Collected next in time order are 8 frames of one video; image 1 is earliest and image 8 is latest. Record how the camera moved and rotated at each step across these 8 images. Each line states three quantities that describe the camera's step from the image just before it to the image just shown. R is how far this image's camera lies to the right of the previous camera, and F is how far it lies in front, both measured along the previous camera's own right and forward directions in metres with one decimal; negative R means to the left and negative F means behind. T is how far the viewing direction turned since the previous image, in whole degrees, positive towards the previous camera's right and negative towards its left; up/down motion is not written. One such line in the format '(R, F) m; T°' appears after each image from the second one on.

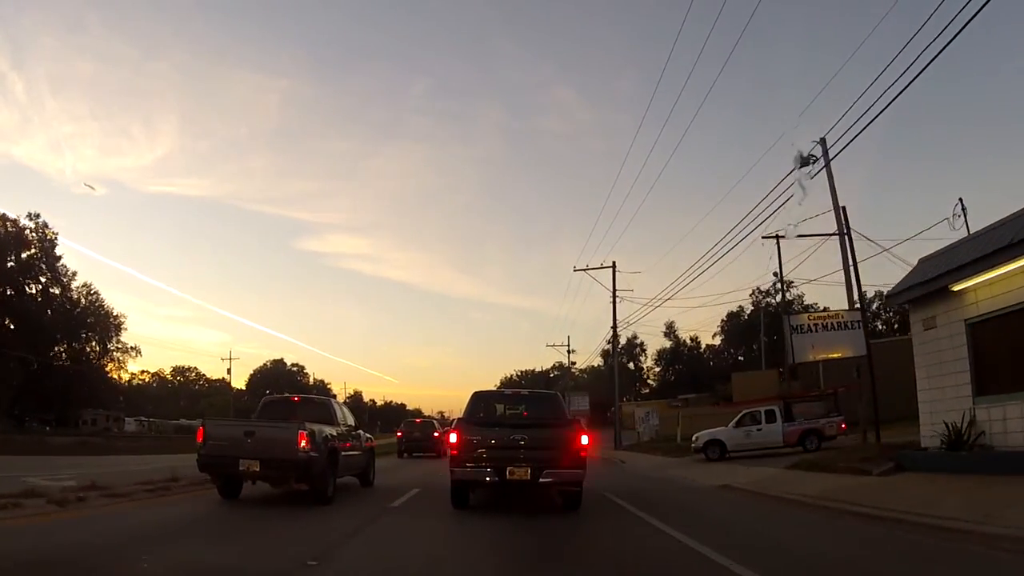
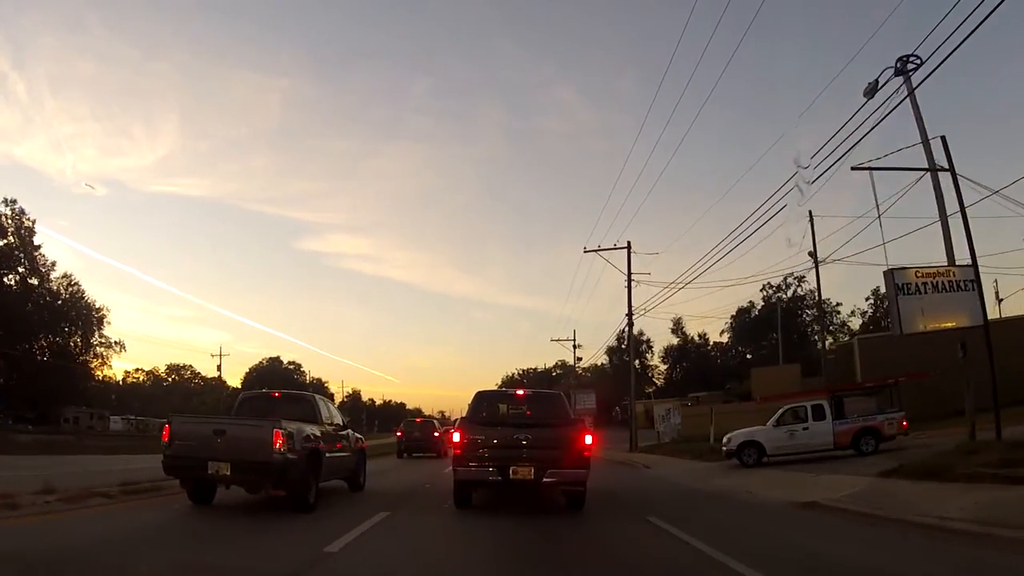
(-0.1, +1.8) m; 0°
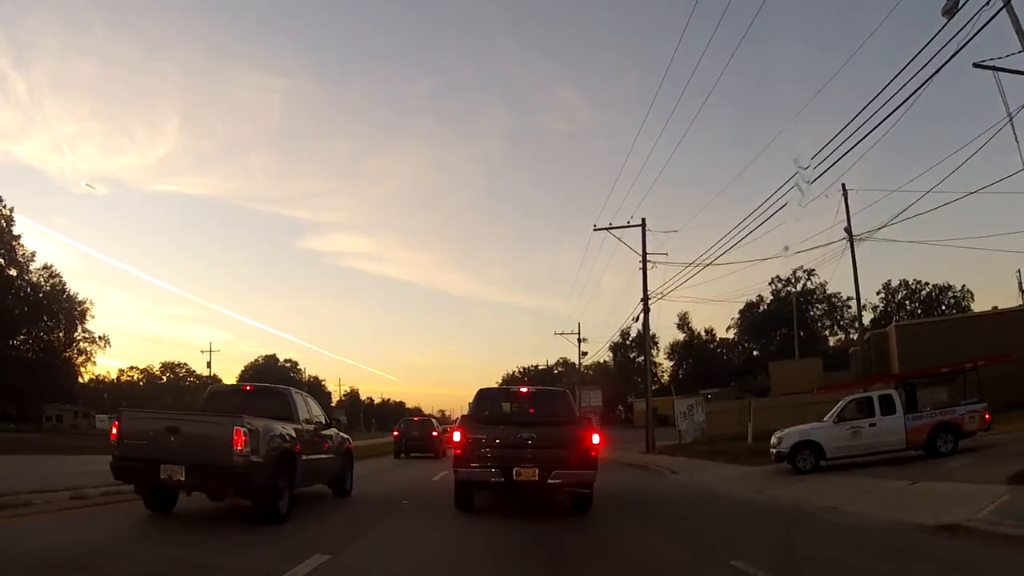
(0.0, +1.9) m; 0°
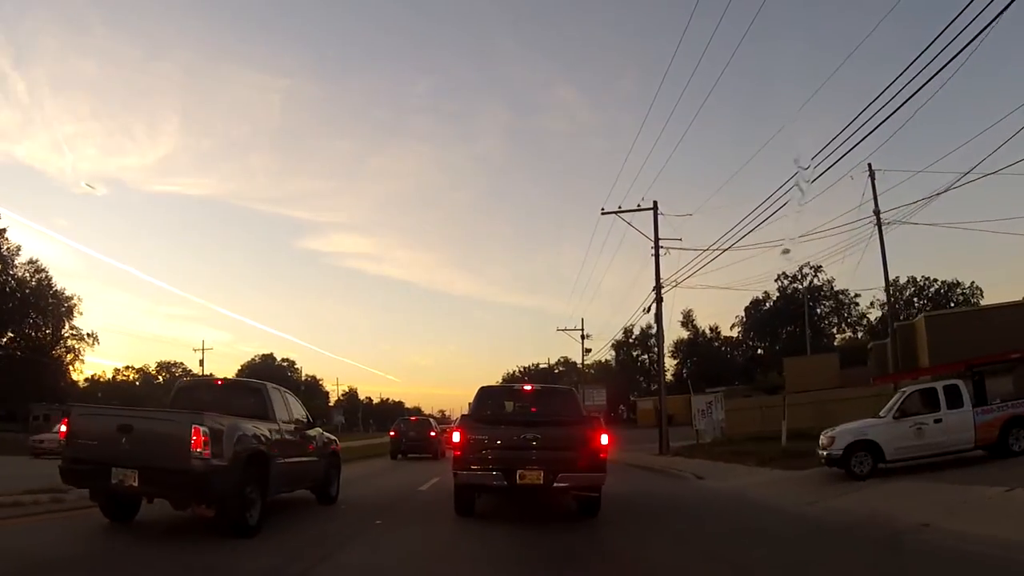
(0.0, +1.3) m; 0°
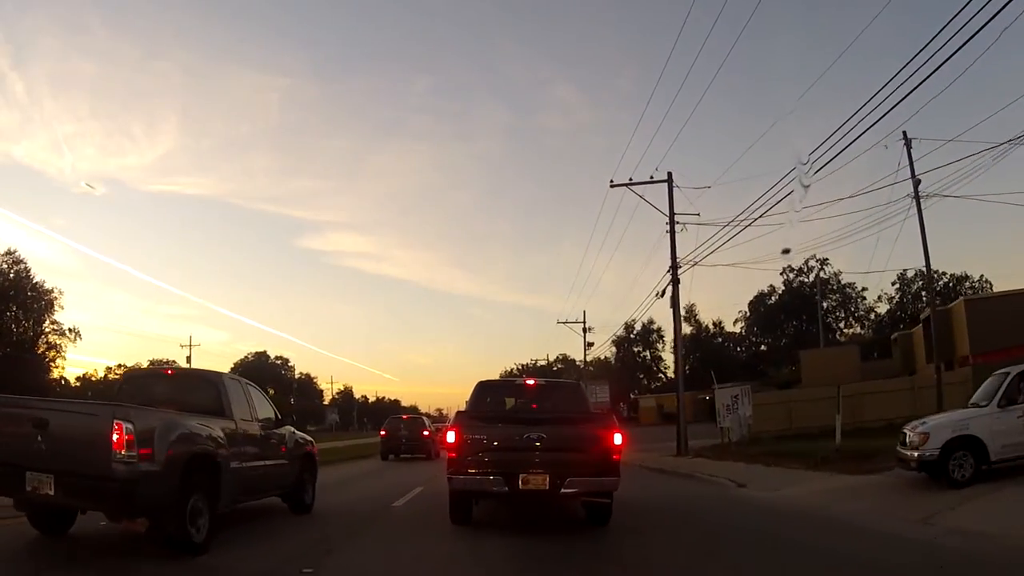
(0.0, +1.7) m; 0°
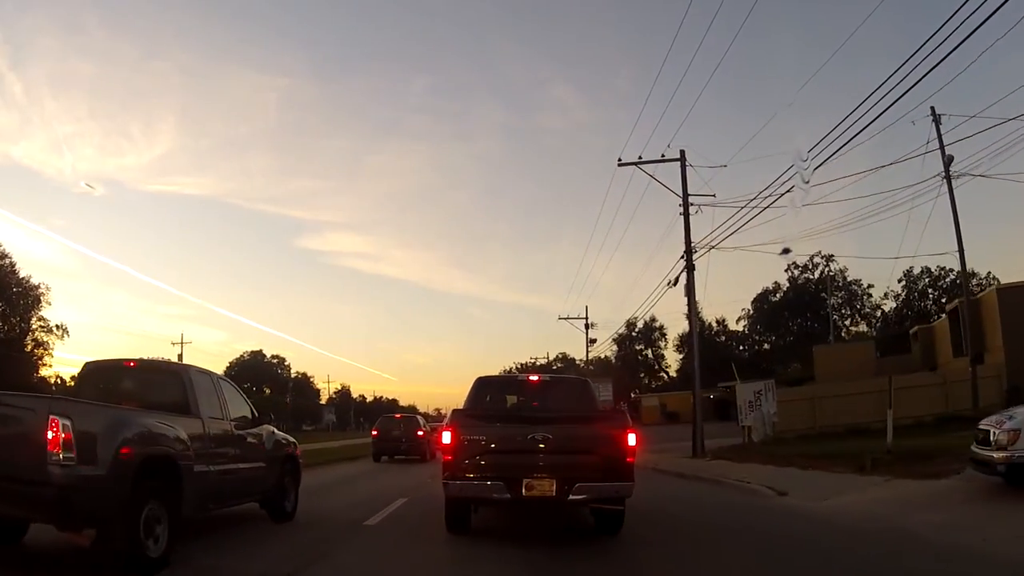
(0.0, +1.1) m; 0°
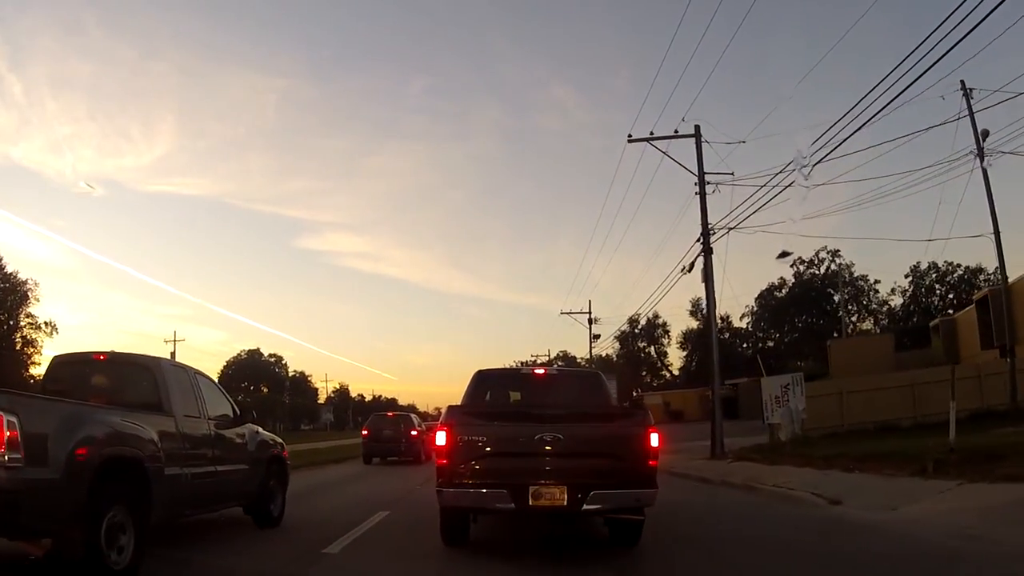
(0.0, +1.0) m; 0°
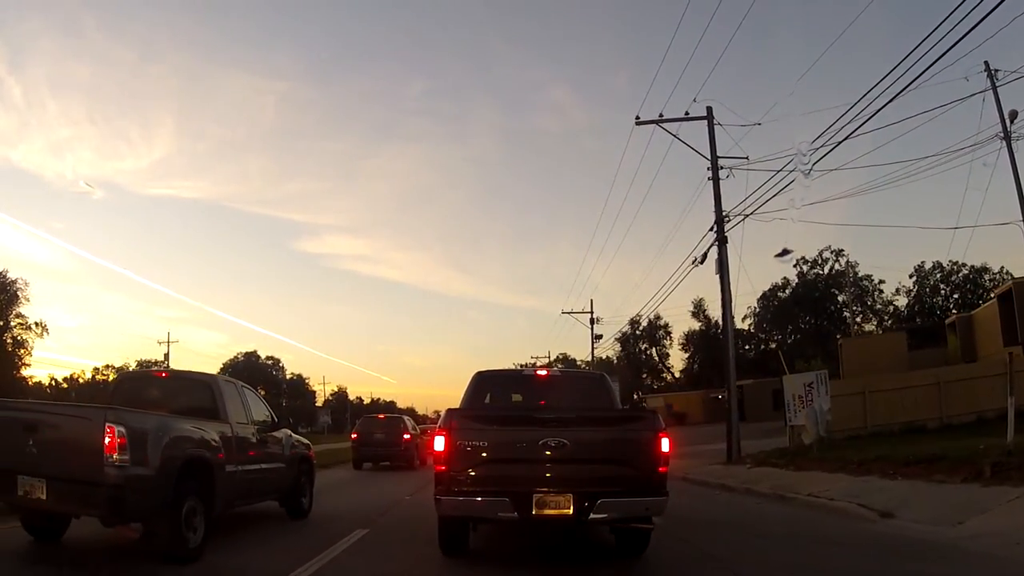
(0.0, +0.7) m; 0°
